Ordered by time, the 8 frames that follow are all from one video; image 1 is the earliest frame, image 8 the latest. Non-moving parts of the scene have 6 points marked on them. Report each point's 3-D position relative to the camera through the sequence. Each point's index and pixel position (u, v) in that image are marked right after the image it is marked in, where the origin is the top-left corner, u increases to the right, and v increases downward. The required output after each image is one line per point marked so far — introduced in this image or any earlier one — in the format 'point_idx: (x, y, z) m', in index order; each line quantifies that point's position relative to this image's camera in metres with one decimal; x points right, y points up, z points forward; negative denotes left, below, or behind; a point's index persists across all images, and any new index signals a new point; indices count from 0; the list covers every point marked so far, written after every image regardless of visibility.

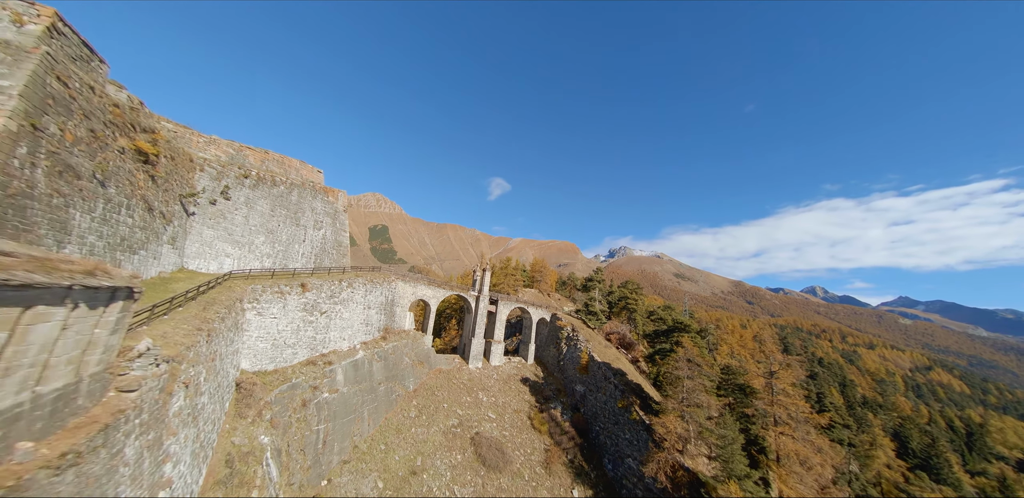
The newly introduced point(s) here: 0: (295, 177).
0: (-11.8, +3.9, +16.0) m
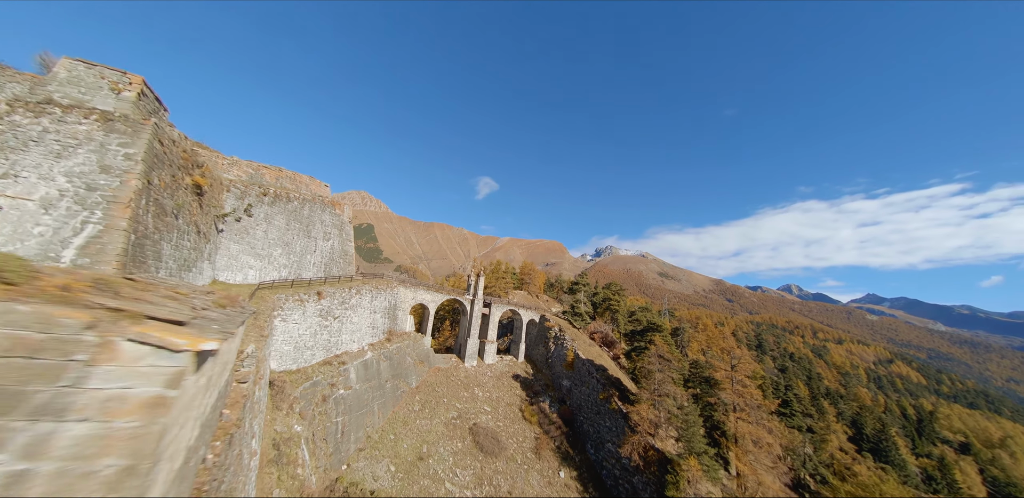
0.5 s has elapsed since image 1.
0: (-12.1, +3.3, +17.4) m
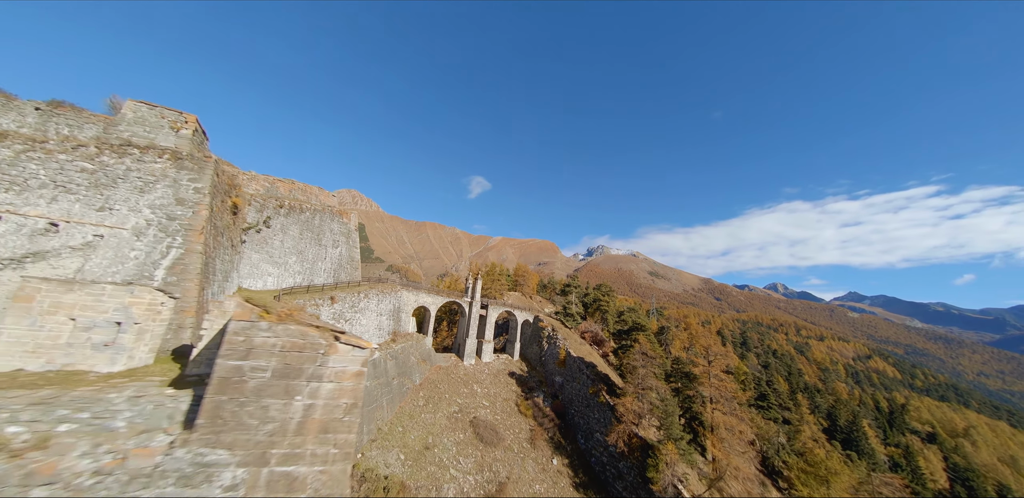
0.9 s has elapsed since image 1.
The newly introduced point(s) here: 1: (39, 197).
0: (-12.3, +2.9, +18.6) m
1: (-10.8, +1.3, +6.7) m
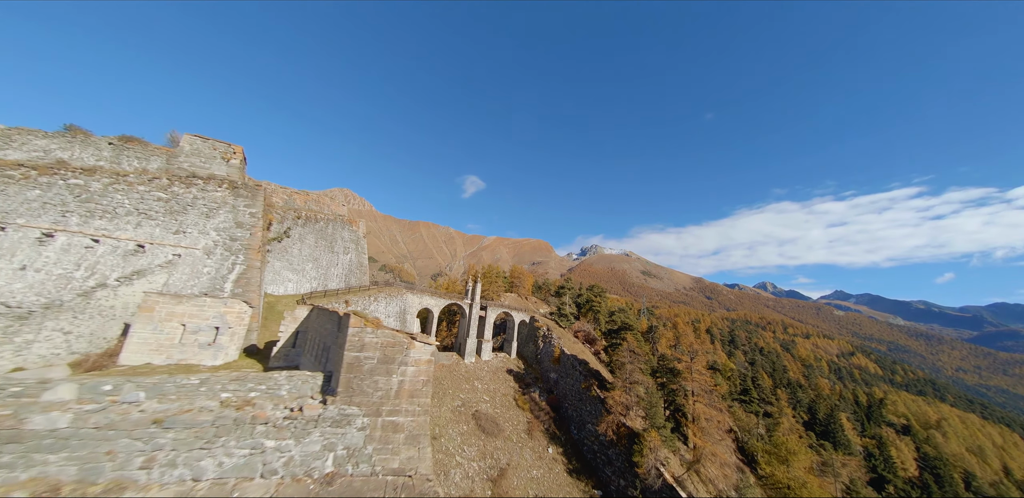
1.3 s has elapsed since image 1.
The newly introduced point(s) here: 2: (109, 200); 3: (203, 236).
0: (-12.4, +2.5, +19.9) m
1: (-10.6, +0.8, +8.1) m
2: (-11.2, +1.4, +8.2) m
3: (-8.9, +0.4, +8.5) m
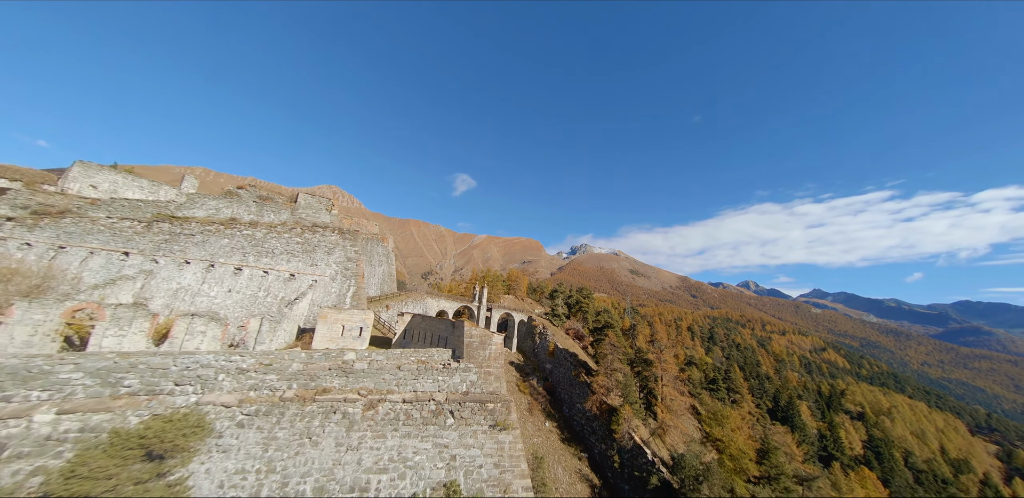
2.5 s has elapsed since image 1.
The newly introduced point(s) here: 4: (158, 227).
0: (-11.9, +1.4, +24.2) m
1: (-9.8, -0.4, +12.5) m
2: (-10.3, +0.2, +12.6) m
3: (-8.1, -0.8, +13.0) m
4: (-13.9, +0.9, +11.6) m
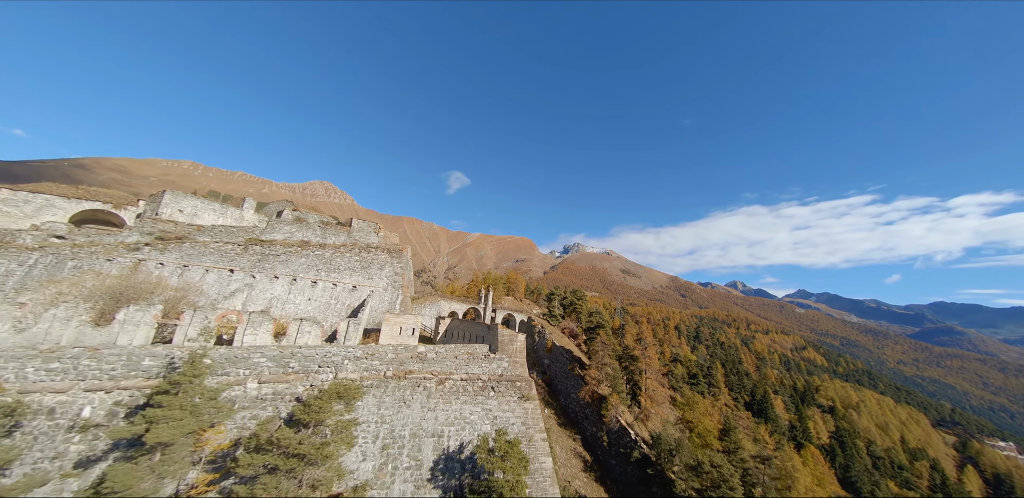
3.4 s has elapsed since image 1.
0: (-11.4, +0.6, +27.6) m
1: (-9.0, -1.3, +15.9) m
2: (-9.5, -0.7, +15.9) m
3: (-7.3, -1.7, +16.4) m
4: (-13.1, 0.0, +14.8) m
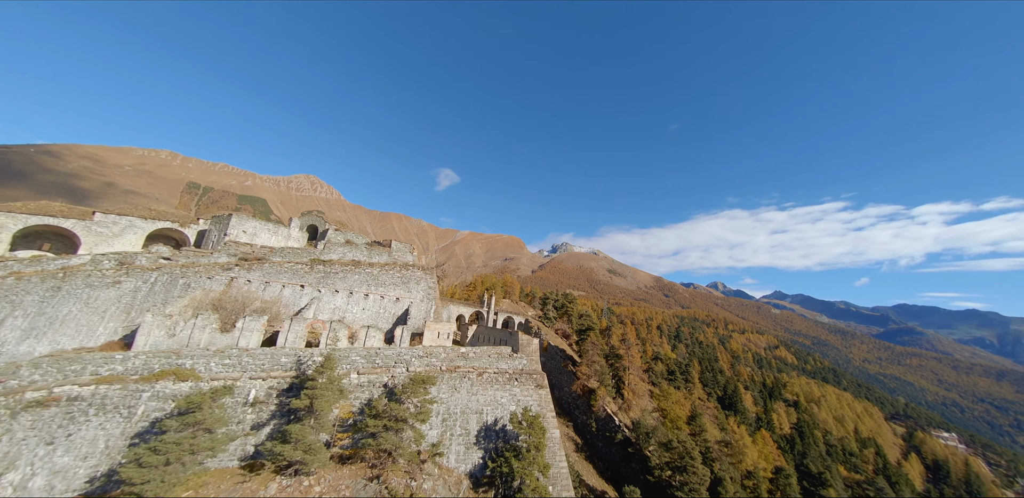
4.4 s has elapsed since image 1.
0: (-10.9, -0.6, +31.1) m
1: (-8.1, -2.5, +19.5) m
2: (-8.6, -1.9, +19.6) m
3: (-6.5, -3.0, +20.1) m
4: (-12.1, -1.1, +18.3) m
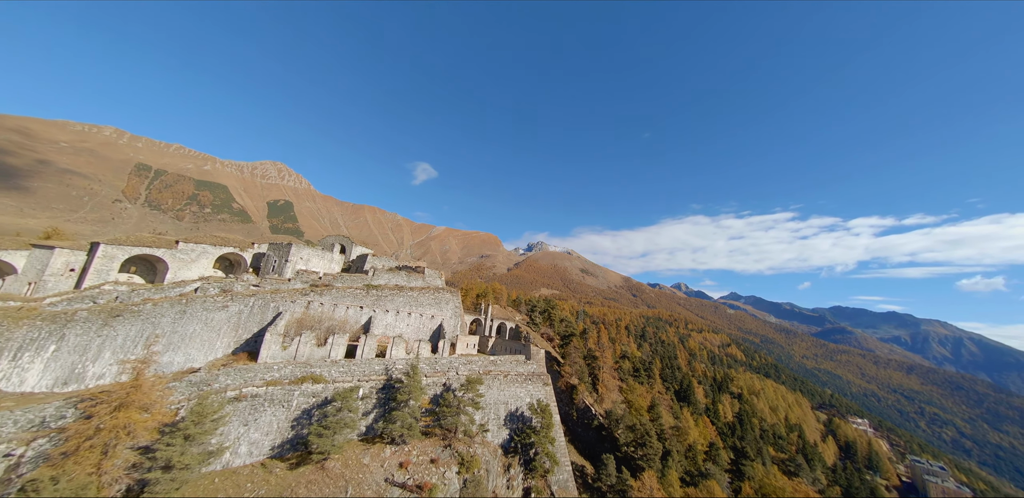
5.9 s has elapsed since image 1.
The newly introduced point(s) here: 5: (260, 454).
0: (-10.9, -2.6, +36.0) m
1: (-7.2, -4.9, +24.7) m
2: (-7.7, -4.2, +24.7) m
3: (-5.6, -5.4, +25.4) m
4: (-11.0, -3.3, +23.1) m
5: (-11.8, -9.6, +13.7) m
